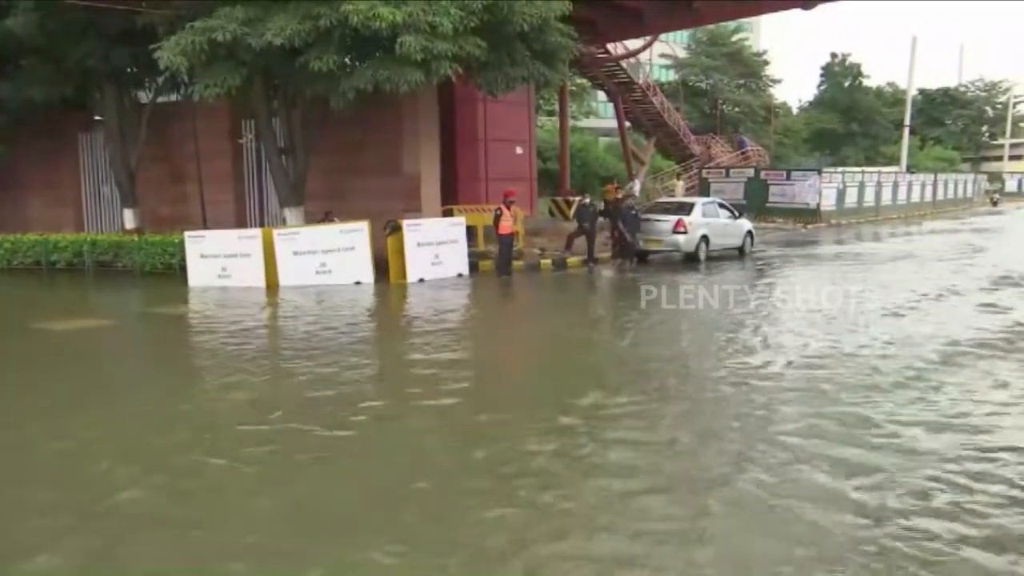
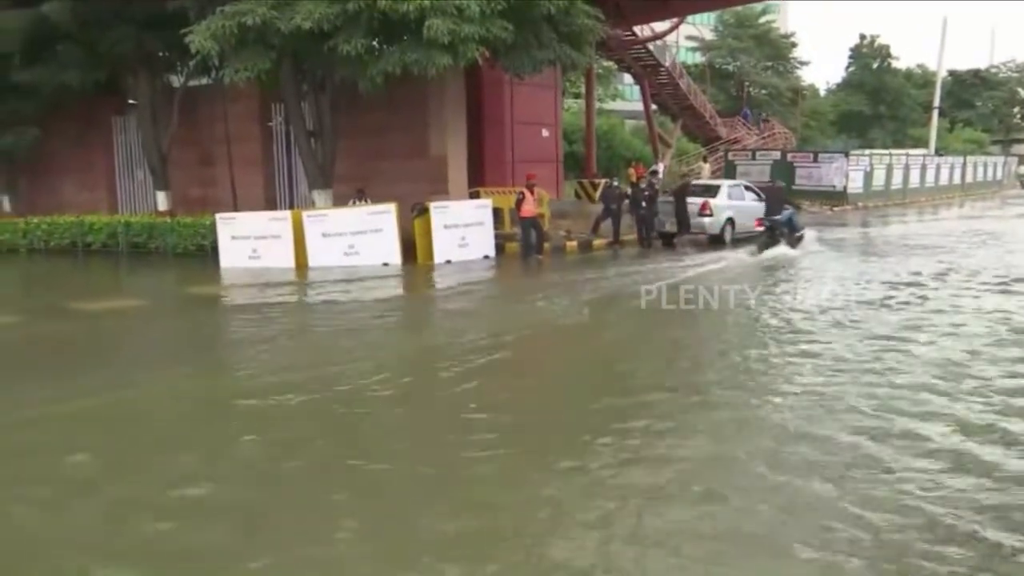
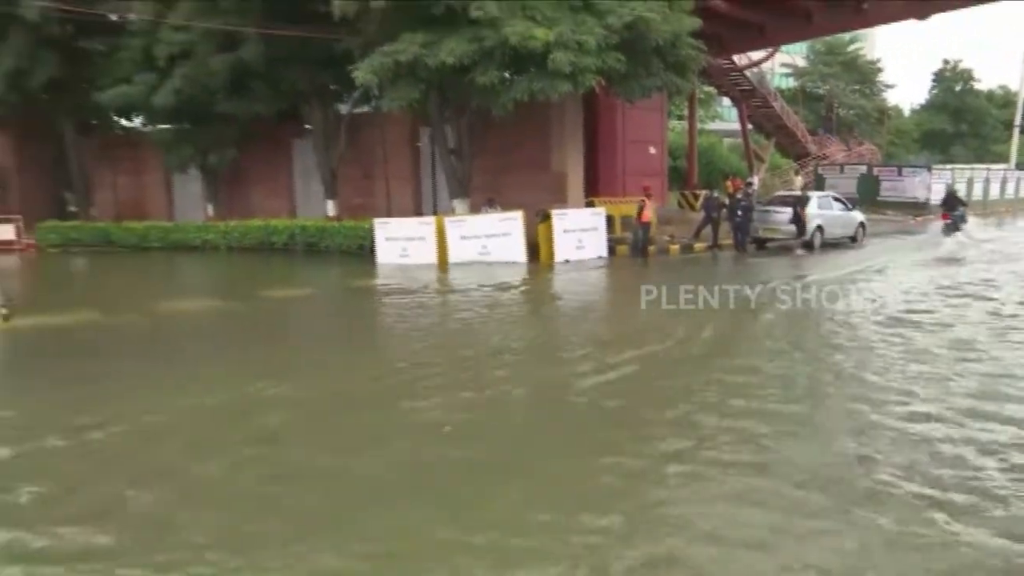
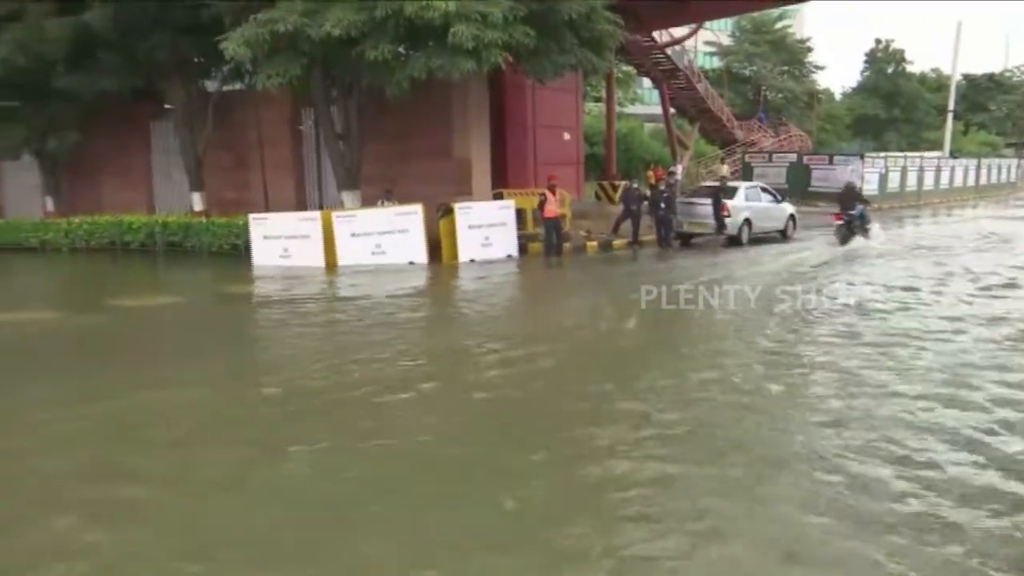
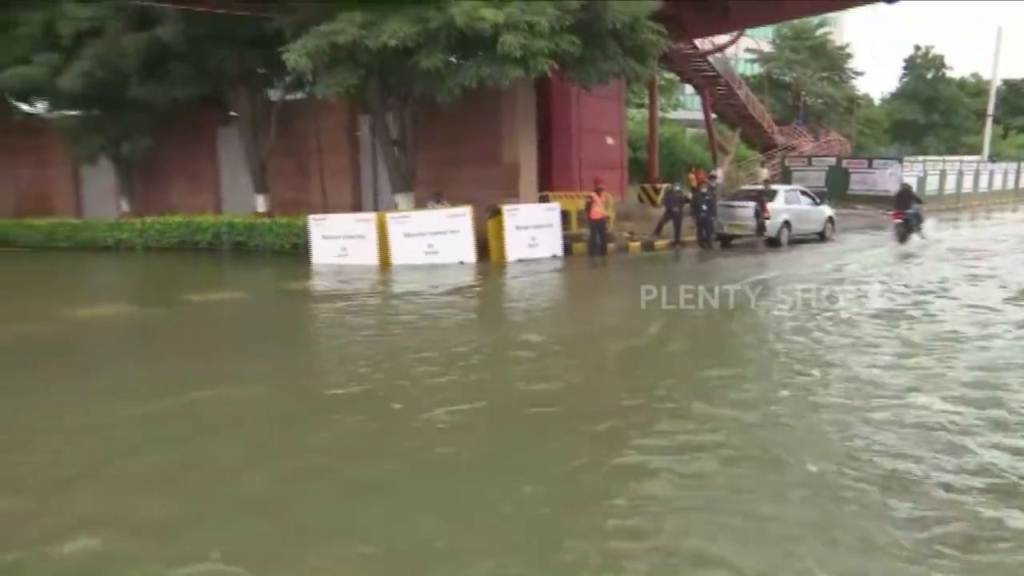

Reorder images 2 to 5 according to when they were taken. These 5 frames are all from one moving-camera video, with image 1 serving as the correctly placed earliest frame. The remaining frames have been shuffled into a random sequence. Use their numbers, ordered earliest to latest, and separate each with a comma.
2, 4, 5, 3
